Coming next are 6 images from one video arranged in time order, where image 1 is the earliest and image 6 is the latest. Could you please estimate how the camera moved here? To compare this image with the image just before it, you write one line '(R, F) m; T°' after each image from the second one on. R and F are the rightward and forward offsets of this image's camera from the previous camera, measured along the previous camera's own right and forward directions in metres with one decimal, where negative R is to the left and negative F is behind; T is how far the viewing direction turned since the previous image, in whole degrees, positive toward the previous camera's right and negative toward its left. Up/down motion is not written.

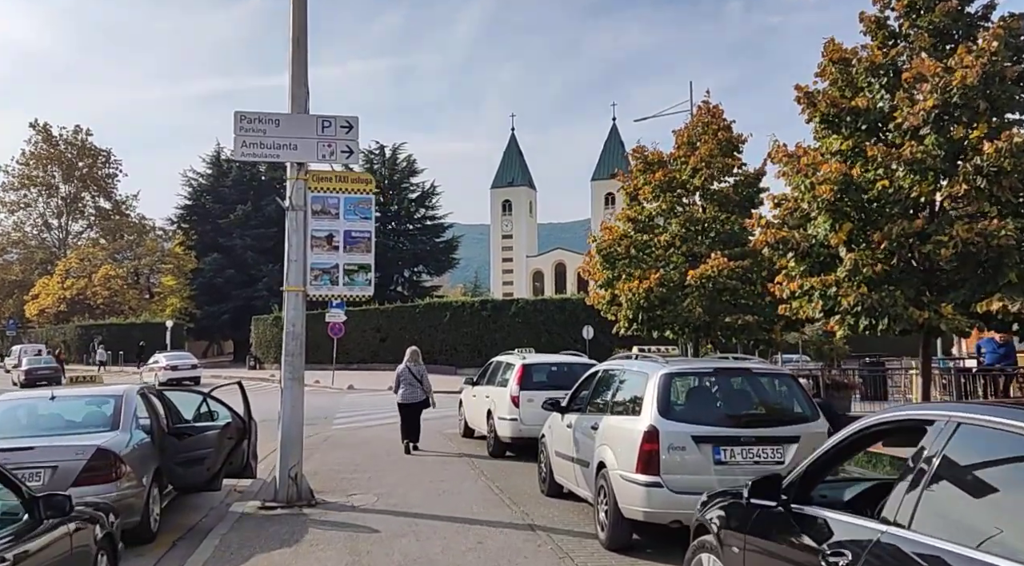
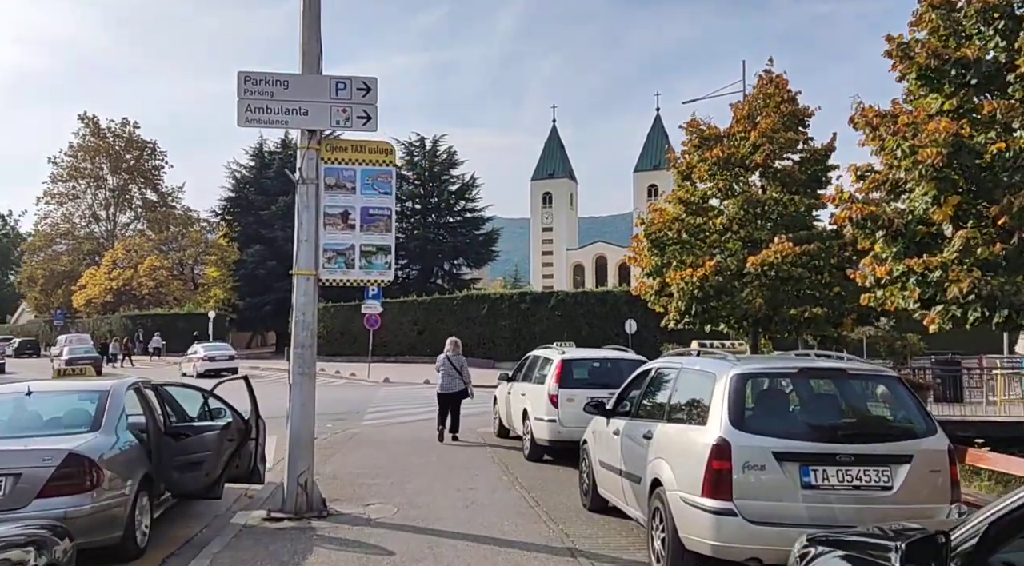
(0.0, +1.4) m; -3°
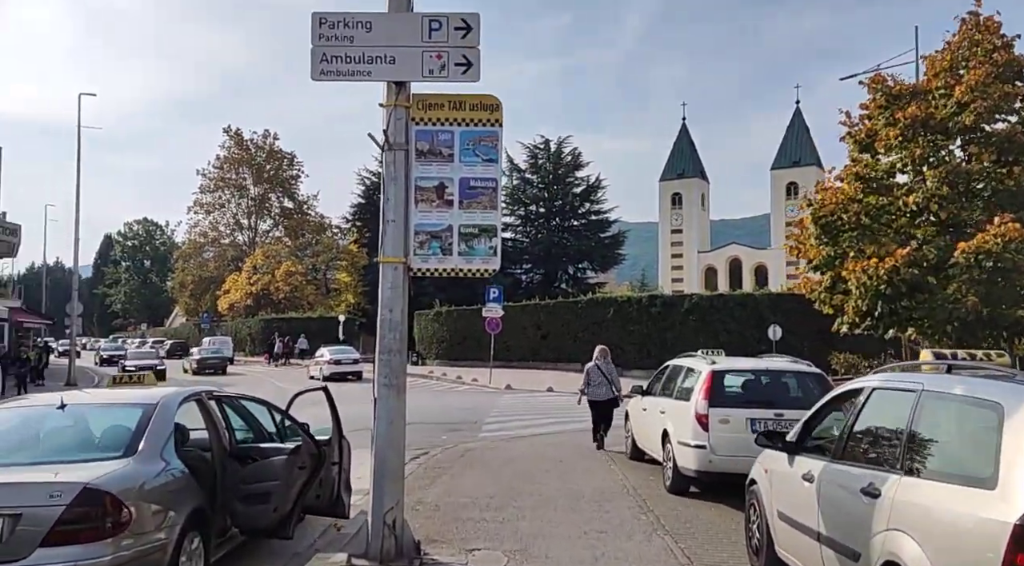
(-0.1, +2.1) m; -9°
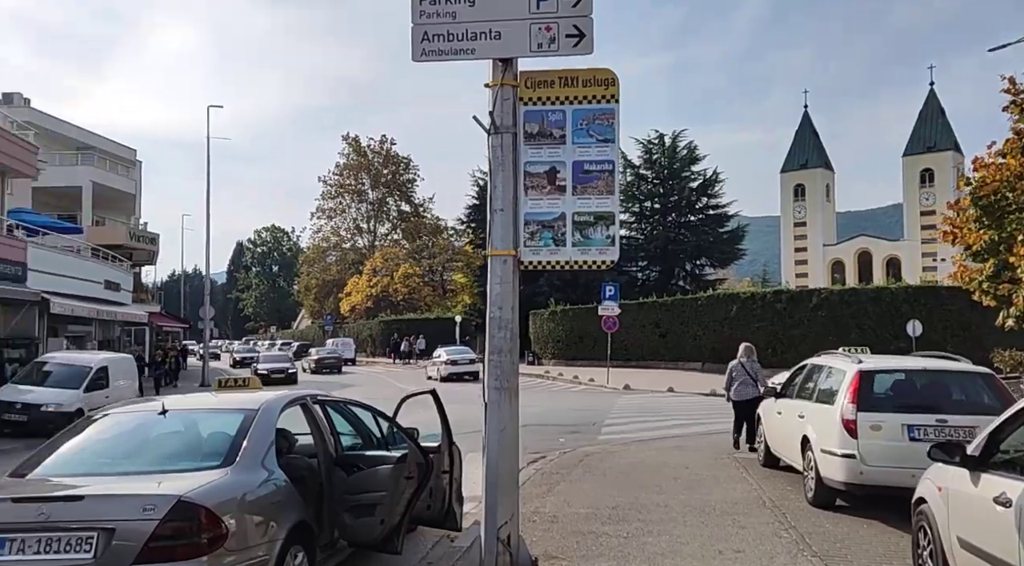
(0.0, +0.7) m; -8°
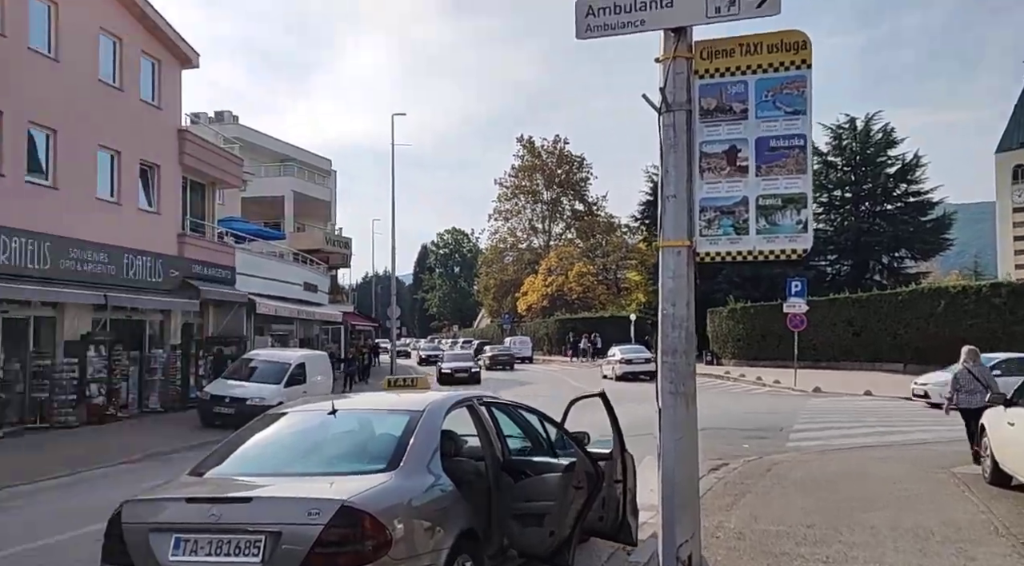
(0.0, +0.5) m; -12°
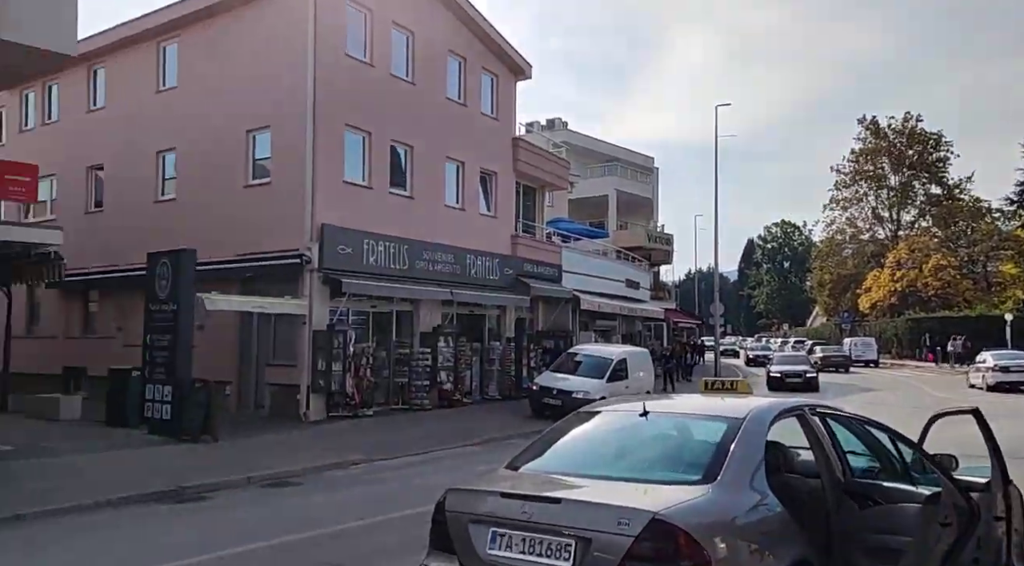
(0.0, +0.5) m; -22°
